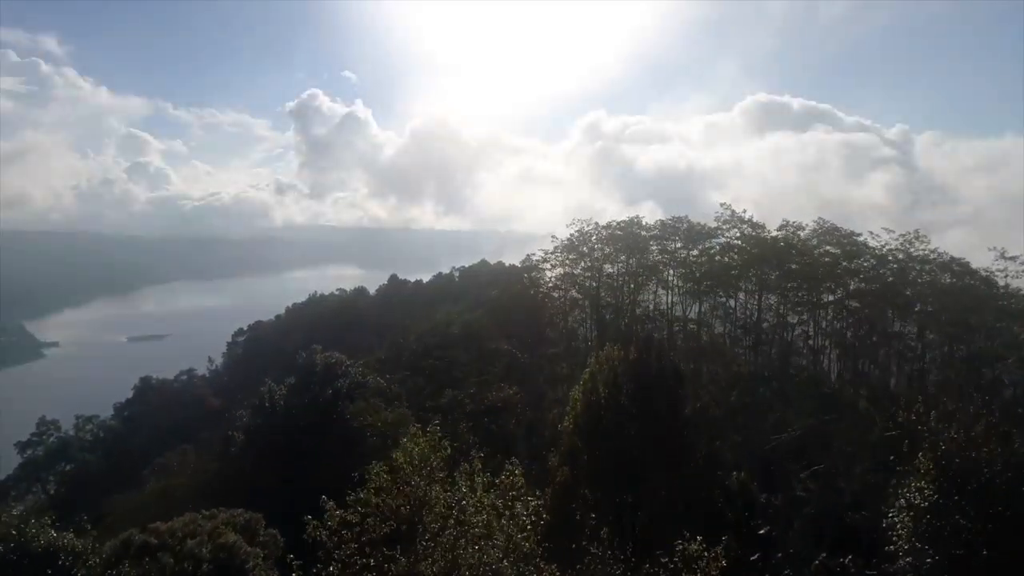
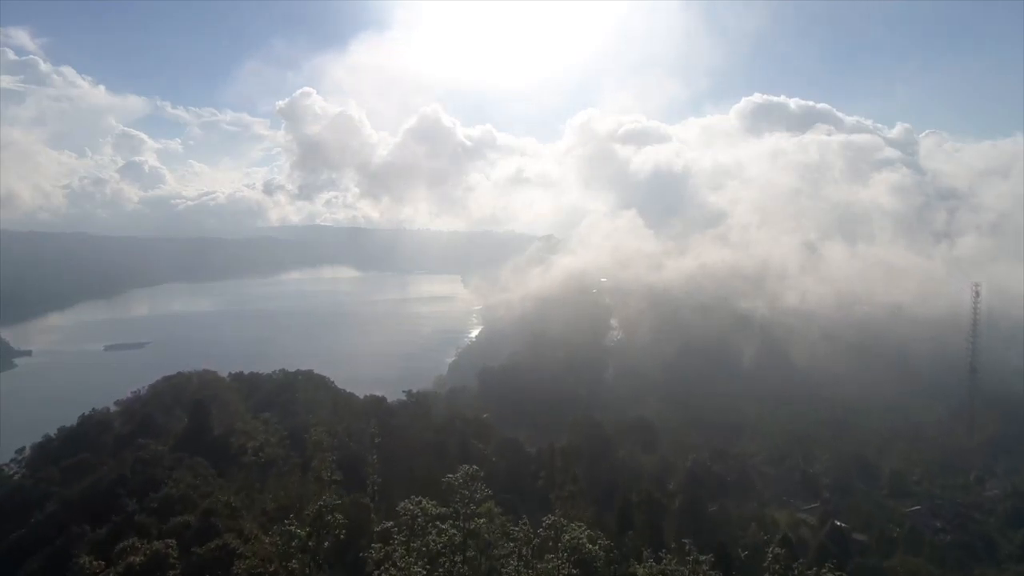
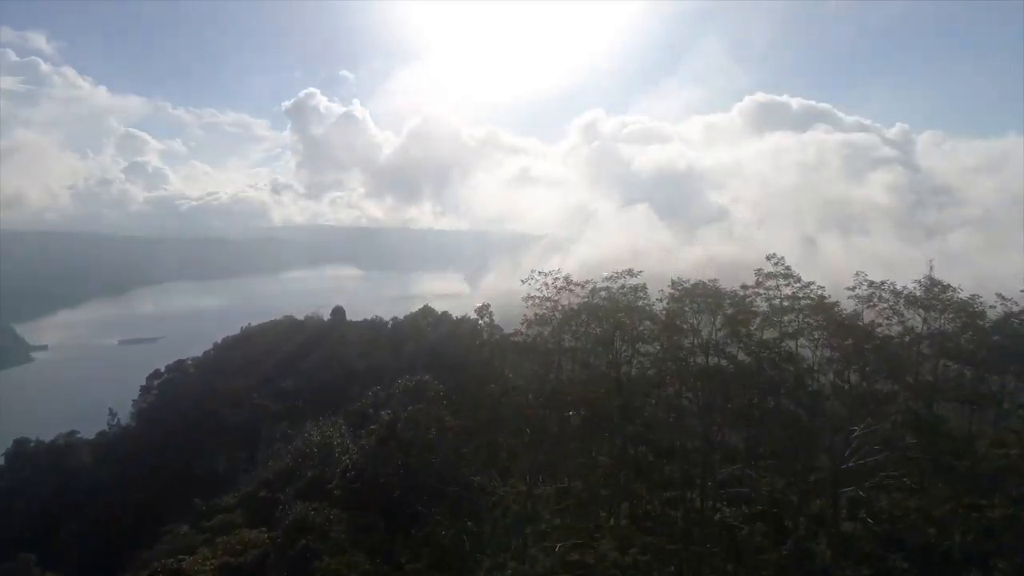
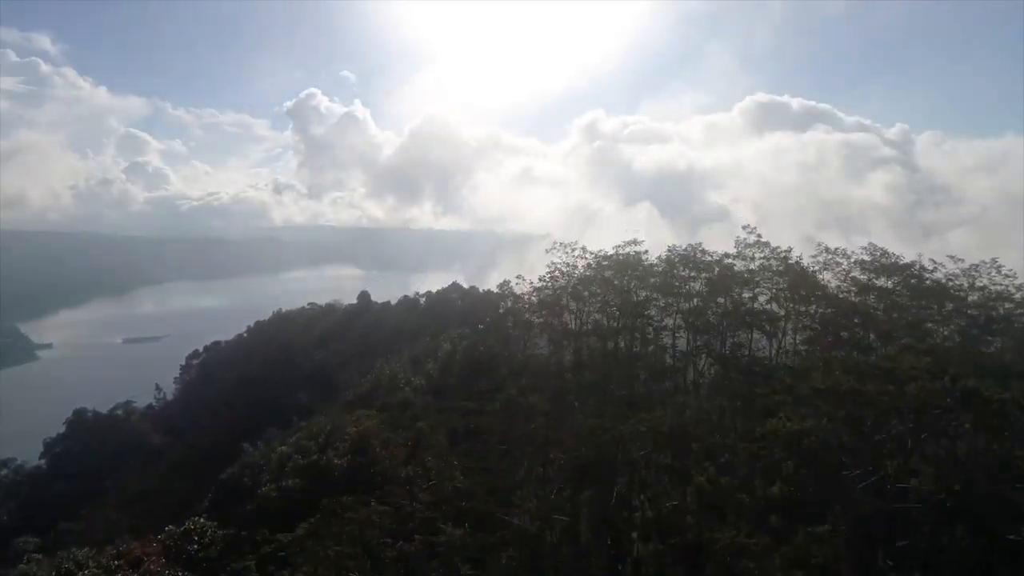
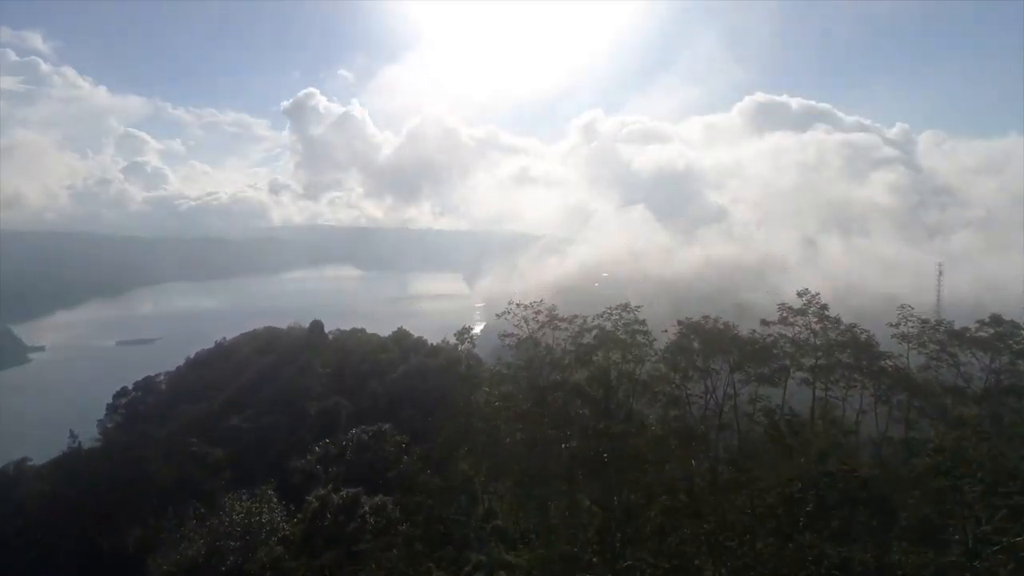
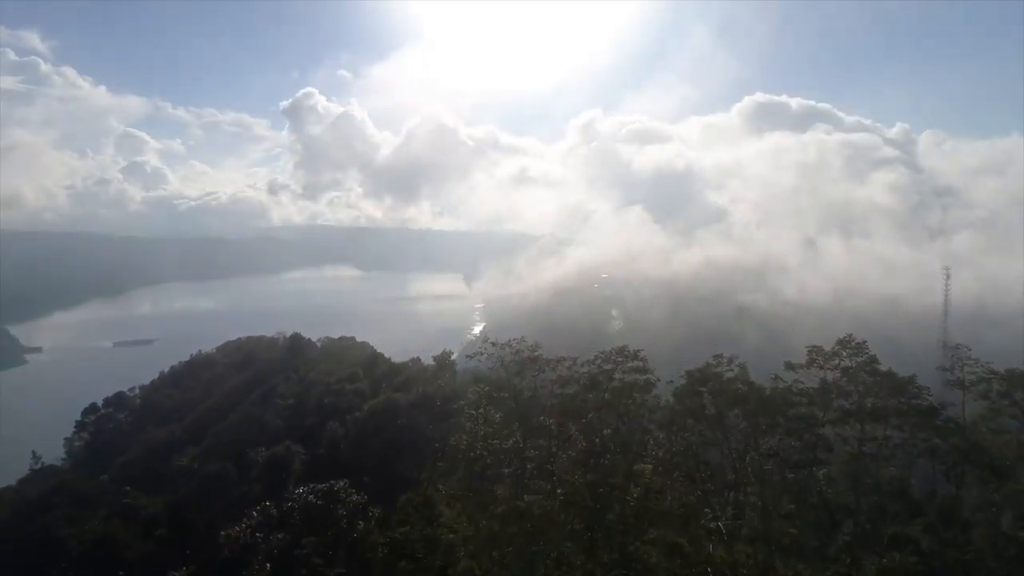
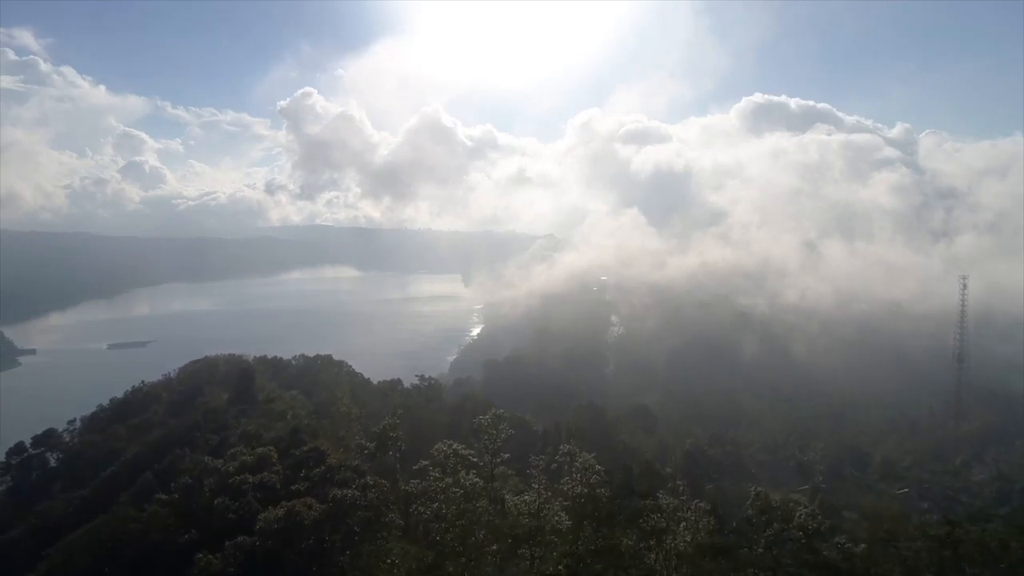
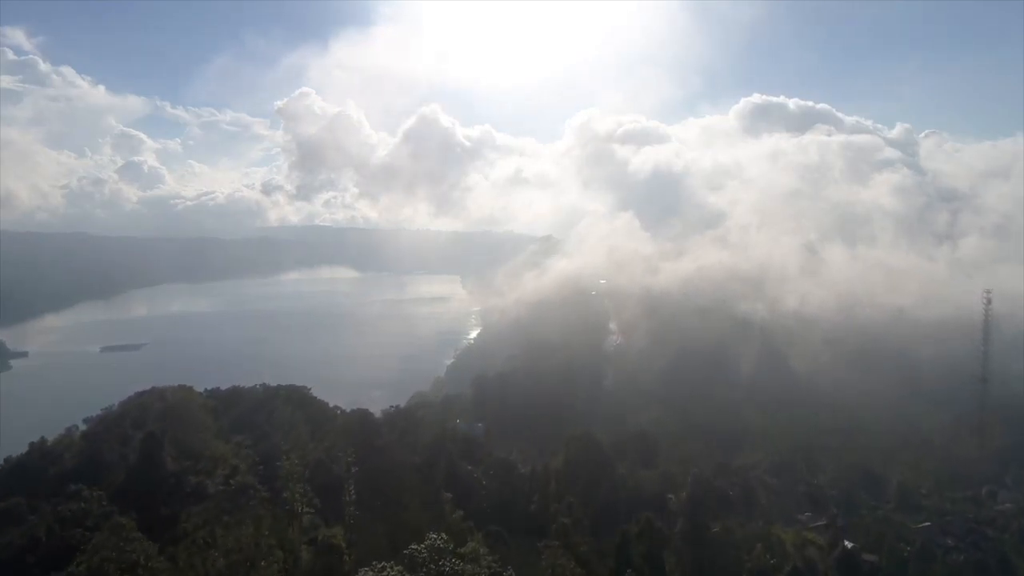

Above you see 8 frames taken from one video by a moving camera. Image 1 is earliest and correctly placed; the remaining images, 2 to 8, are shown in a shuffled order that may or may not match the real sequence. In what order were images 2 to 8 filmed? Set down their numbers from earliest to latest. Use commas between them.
4, 3, 5, 6, 7, 2, 8
